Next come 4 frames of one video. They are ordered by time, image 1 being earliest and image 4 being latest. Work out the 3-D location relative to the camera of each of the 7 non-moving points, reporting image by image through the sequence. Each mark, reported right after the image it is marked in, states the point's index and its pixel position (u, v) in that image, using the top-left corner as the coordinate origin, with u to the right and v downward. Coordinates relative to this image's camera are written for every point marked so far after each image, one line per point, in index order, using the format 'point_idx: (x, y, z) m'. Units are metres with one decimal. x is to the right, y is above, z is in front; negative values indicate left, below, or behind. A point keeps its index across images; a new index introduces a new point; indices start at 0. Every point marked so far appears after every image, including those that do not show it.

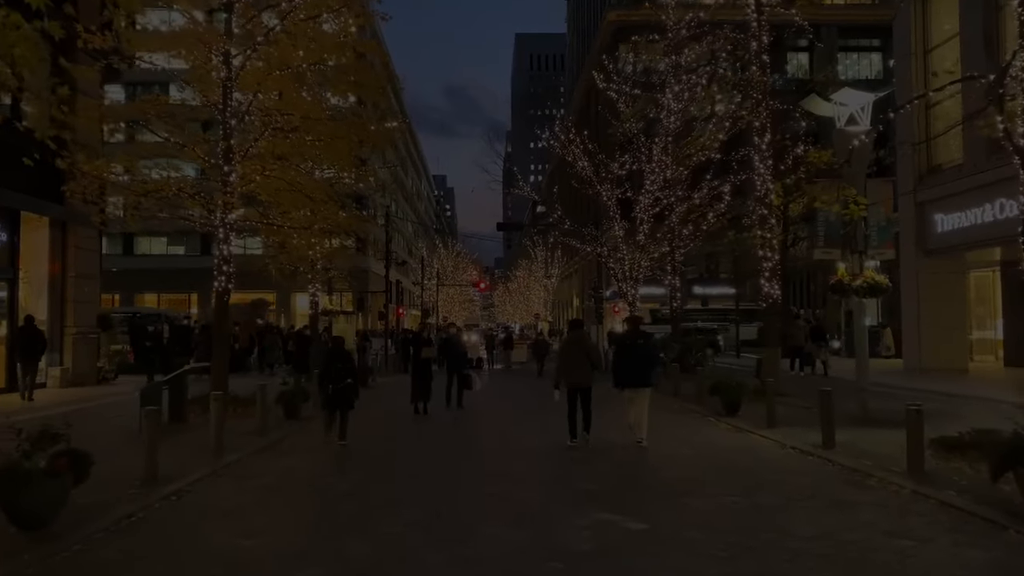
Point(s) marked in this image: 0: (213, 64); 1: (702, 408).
0: (-5.9, +4.4, +19.9) m
1: (+3.6, -2.3, +19.1) m
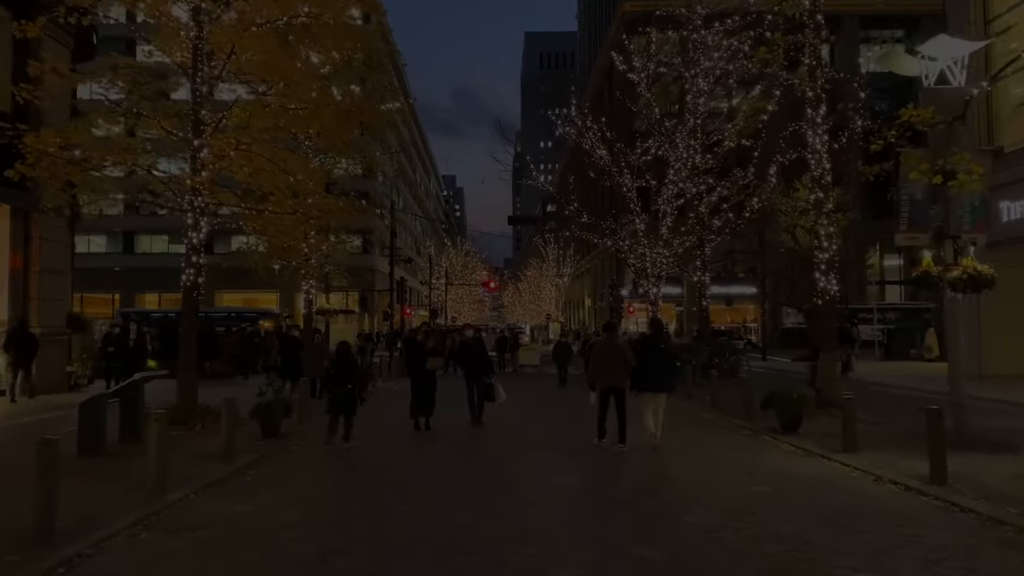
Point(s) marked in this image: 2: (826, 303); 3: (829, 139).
0: (-5.6, +4.5, +17.2) m
1: (+3.8, -2.2, +16.3) m
2: (+5.6, -0.3, +18.0) m
3: (+5.9, +2.8, +18.8) m
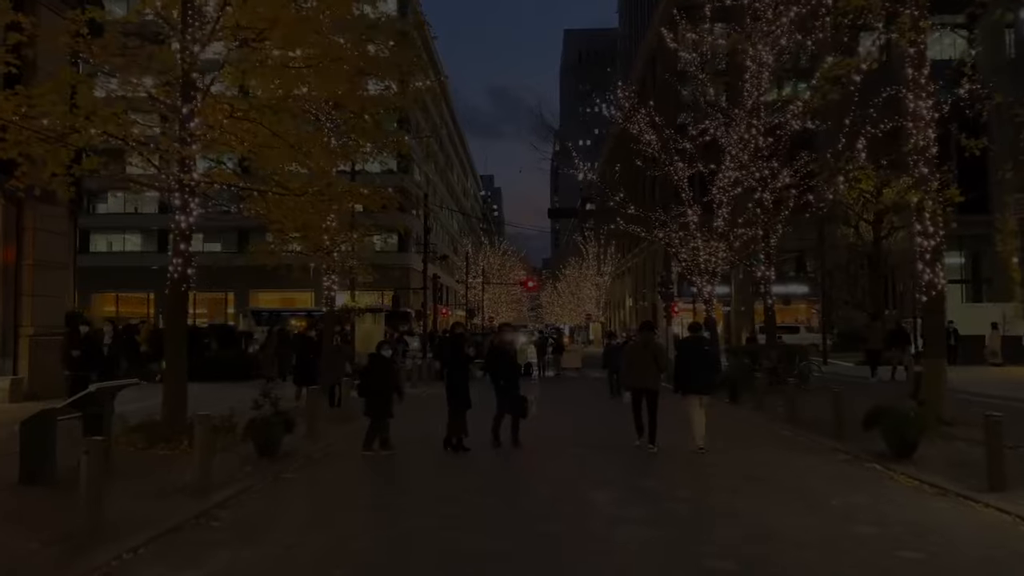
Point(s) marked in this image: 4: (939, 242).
0: (-4.9, +4.6, +14.7) m
1: (+4.4, -2.1, +13.5) m
2: (+6.3, -0.2, +15.1) m
3: (+6.6, +2.9, +15.9) m
4: (+6.5, +0.7, +15.5) m
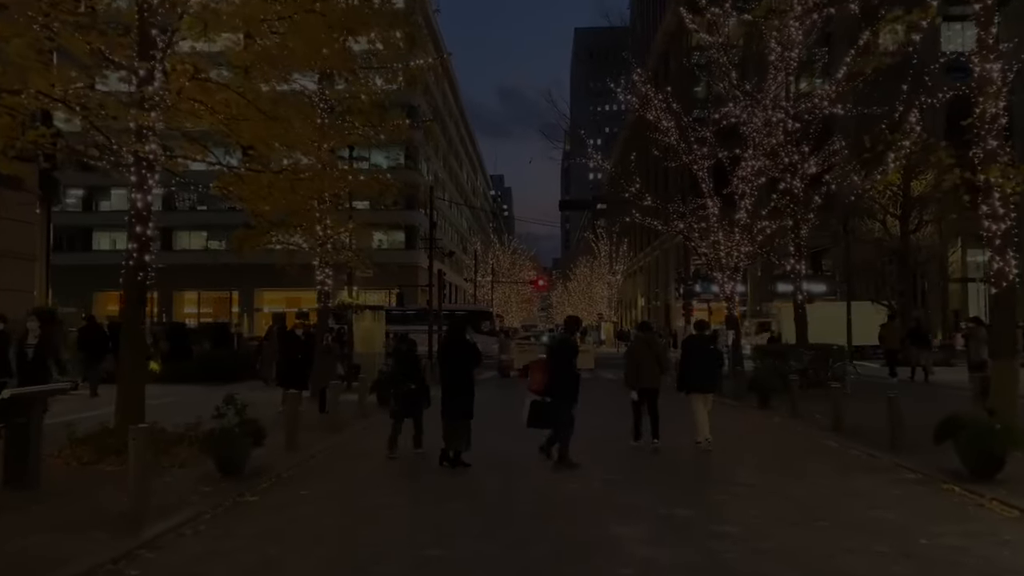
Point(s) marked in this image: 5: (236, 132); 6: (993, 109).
0: (-4.9, +4.7, +12.8) m
1: (+4.5, -1.9, +11.5) m
2: (+6.4, 0.0, +13.1) m
3: (+6.7, +3.0, +14.0) m
4: (+6.6, +0.8, +13.6) m
5: (-3.6, +2.1, +13.1) m
6: (+6.2, +2.3, +13.2) m
